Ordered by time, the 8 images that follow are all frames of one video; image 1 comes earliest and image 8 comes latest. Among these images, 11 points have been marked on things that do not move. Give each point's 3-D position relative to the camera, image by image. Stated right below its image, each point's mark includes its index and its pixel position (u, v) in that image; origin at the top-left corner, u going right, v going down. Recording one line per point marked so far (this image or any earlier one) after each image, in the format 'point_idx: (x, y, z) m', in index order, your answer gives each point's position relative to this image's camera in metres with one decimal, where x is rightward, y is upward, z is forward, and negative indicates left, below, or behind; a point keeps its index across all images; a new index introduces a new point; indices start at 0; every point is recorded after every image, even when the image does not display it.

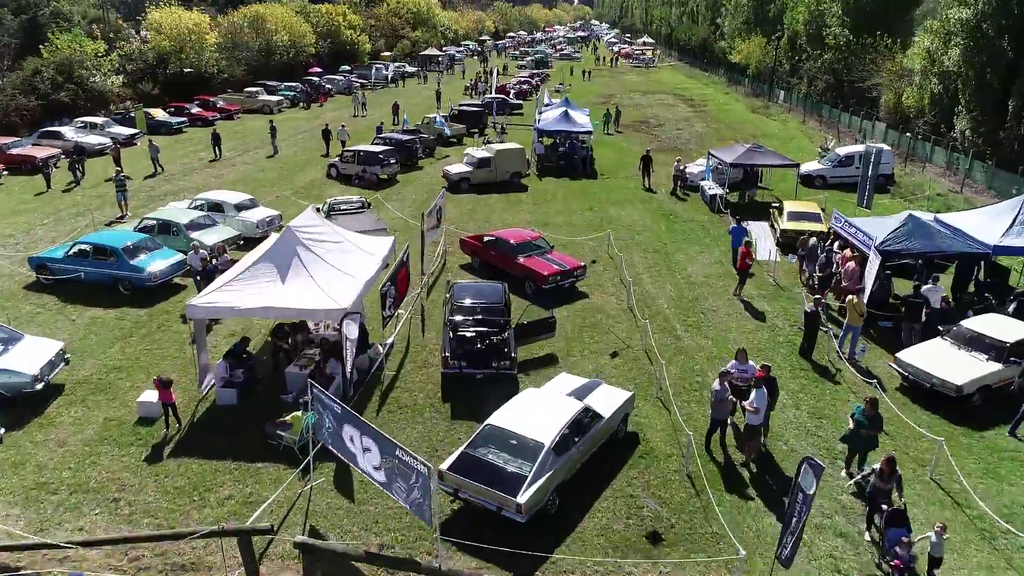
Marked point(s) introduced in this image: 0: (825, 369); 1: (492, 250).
0: (+6.7, -1.7, +13.9) m
1: (-0.6, +1.1, +18.3) m
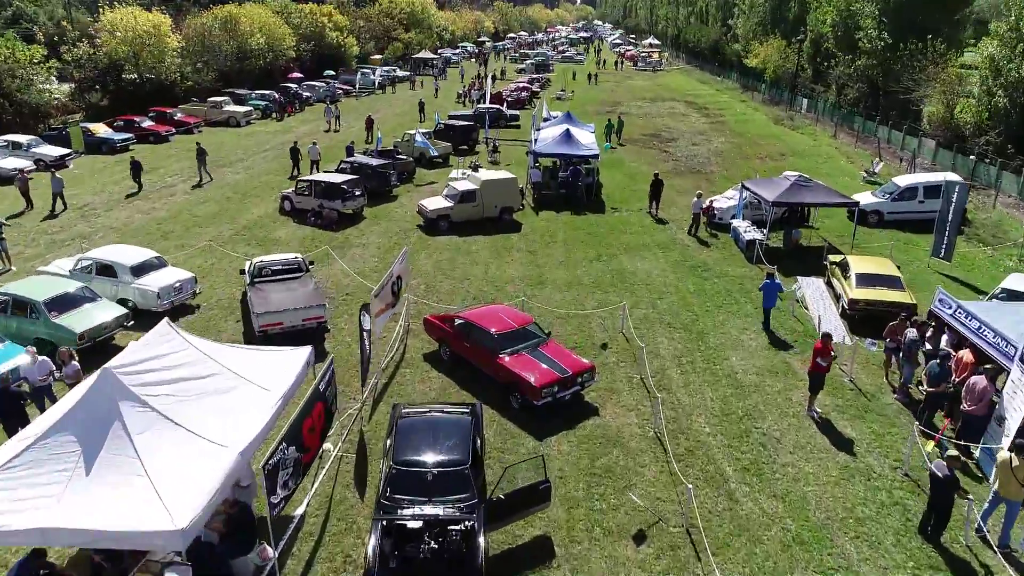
0: (+6.3, -3.9, +8.9) m
1: (-1.0, -1.1, +13.3) m
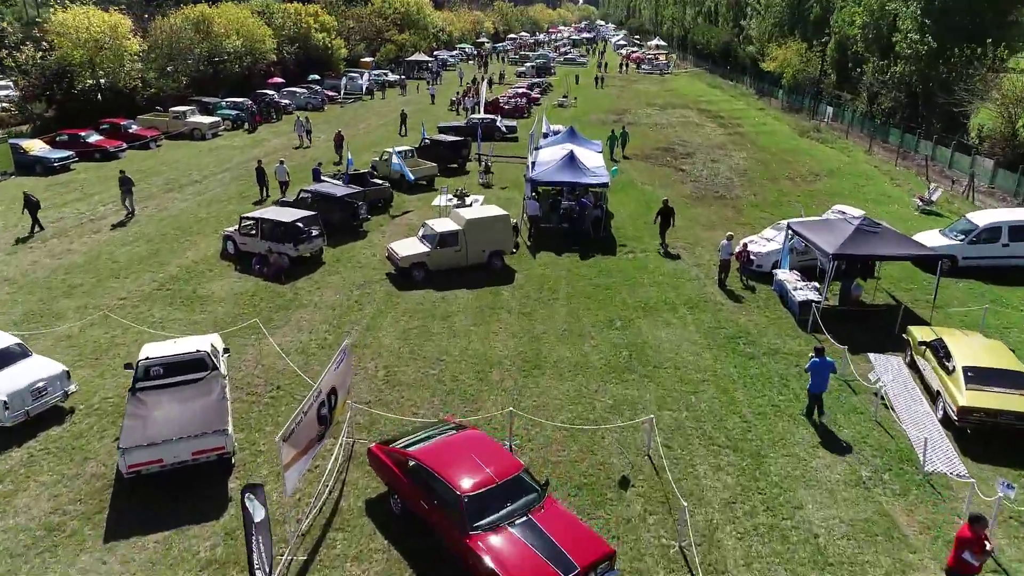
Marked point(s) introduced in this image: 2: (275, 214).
0: (+6.0, -5.7, +4.6) m
1: (-1.2, -2.9, +9.1) m
2: (-7.0, +2.2, +19.2) m
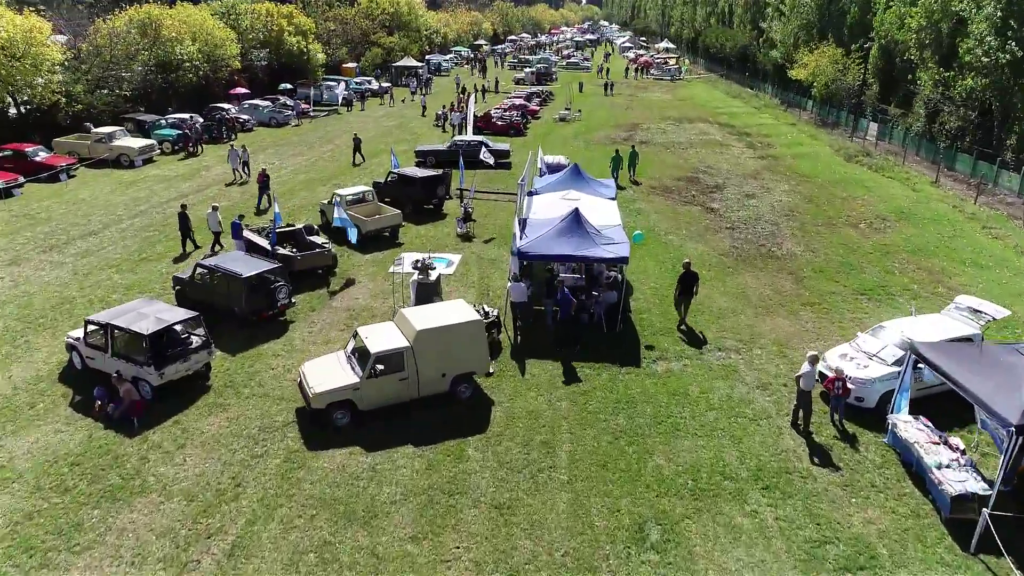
0: (+5.4, -8.5, -1.8) m
1: (-1.8, -5.7, +2.7) m
2: (-7.5, -0.6, +12.9) m
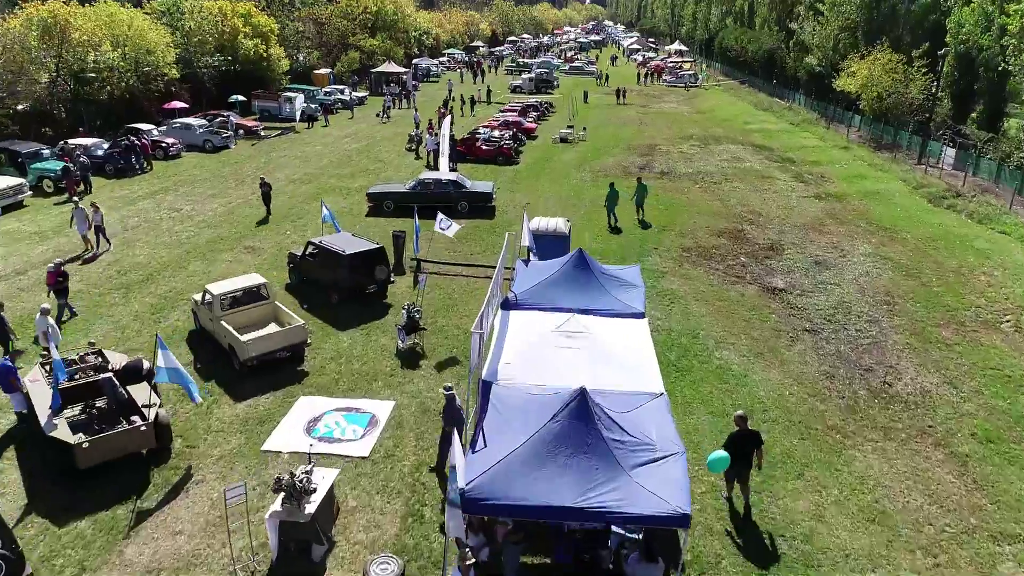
0: (+4.6, -11.8, -9.7) m
1: (-2.6, -8.9, -5.2) m
2: (-8.3, -3.8, +5.0) m
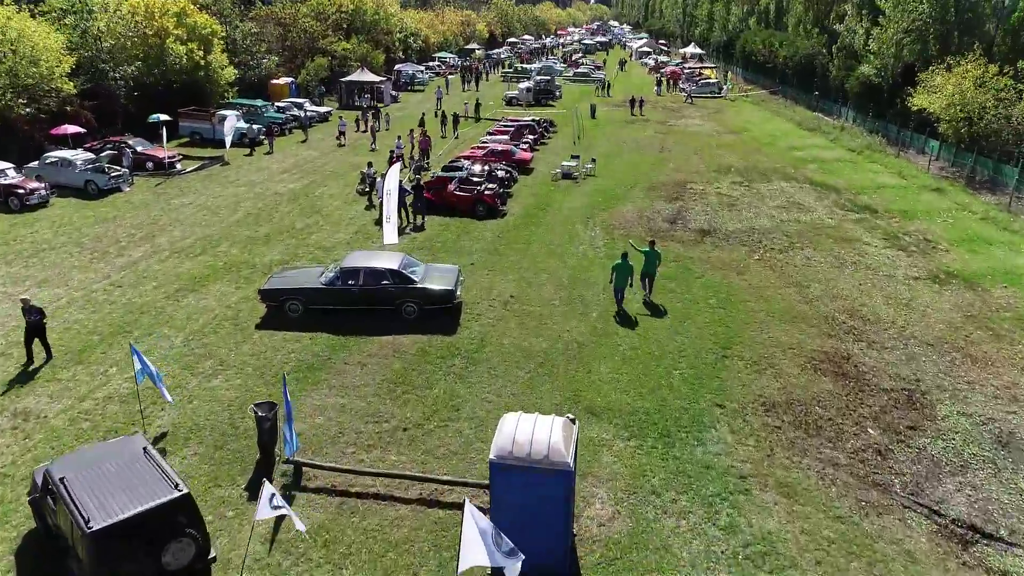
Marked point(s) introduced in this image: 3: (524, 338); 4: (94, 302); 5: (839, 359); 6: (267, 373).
0: (+3.7, -15.5, -18.4) m
1: (-3.4, -12.6, -13.9) m
2: (-9.0, -7.5, -3.7) m
3: (+0.3, -1.2, +15.3) m
4: (-10.7, -0.3, +16.6) m
5: (+7.4, -1.7, +14.5) m
6: (-5.1, -1.8, +13.6) m
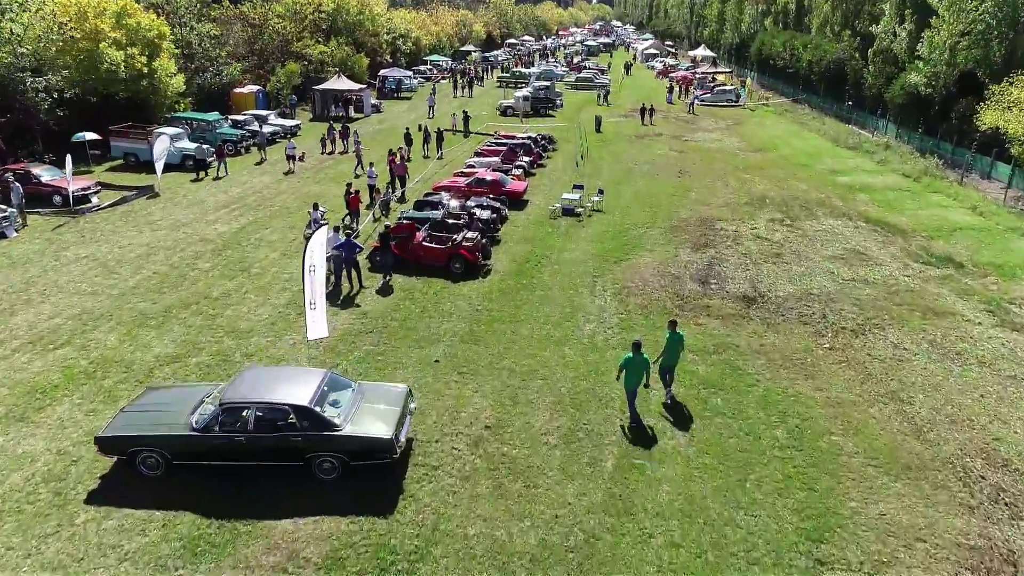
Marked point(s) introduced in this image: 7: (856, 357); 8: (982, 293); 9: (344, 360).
0: (+3.2, -17.8, -24.0) m
1: (-4.0, -14.9, -19.4) m
2: (-9.6, -9.8, -9.2) m
3: (-0.2, -3.5, +9.8) m
4: (-11.2, -2.7, +11.1) m
5: (+7.0, -4.0, +9.0) m
6: (-5.6, -4.1, +8.1) m
7: (+7.8, -1.6, +14.7) m
8: (+13.2, -0.1, +18.1) m
9: (-3.7, -1.6, +14.4) m
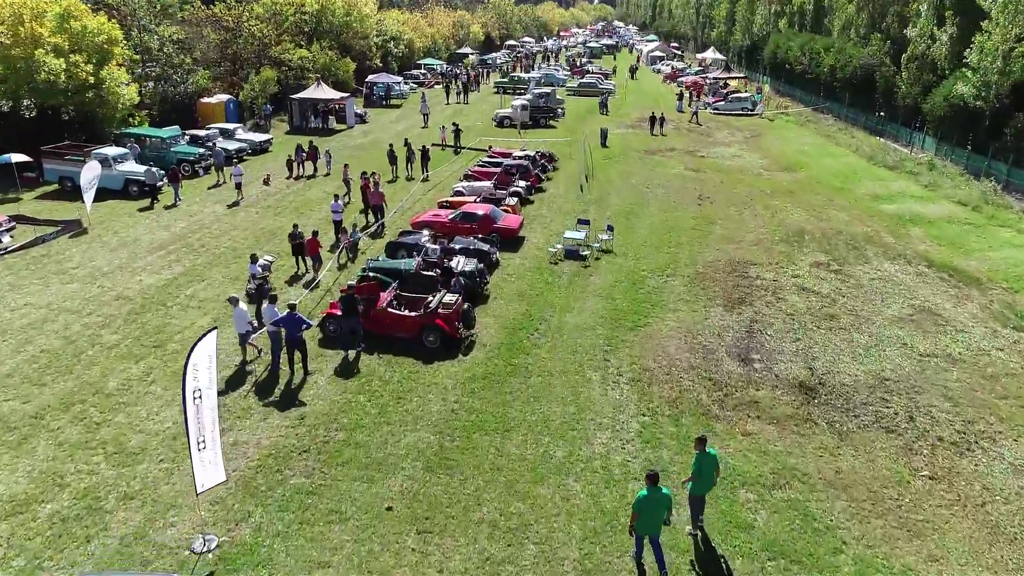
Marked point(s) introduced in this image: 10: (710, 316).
0: (+2.8, -19.7, -28.1) m
1: (-4.3, -16.8, -23.5) m
2: (-9.9, -11.6, -13.2) m
3: (-0.5, -5.4, +5.7) m
4: (-11.5, -4.5, +7.0) m
5: (+6.7, -5.9, +4.9) m
6: (-5.9, -6.0, +4.0) m
7: (+7.6, -3.5, +10.6) m
8: (+12.9, -2.0, +14.0) m
9: (-4.0, -3.4, +10.3) m
10: (+5.2, -0.7, +16.9) m
